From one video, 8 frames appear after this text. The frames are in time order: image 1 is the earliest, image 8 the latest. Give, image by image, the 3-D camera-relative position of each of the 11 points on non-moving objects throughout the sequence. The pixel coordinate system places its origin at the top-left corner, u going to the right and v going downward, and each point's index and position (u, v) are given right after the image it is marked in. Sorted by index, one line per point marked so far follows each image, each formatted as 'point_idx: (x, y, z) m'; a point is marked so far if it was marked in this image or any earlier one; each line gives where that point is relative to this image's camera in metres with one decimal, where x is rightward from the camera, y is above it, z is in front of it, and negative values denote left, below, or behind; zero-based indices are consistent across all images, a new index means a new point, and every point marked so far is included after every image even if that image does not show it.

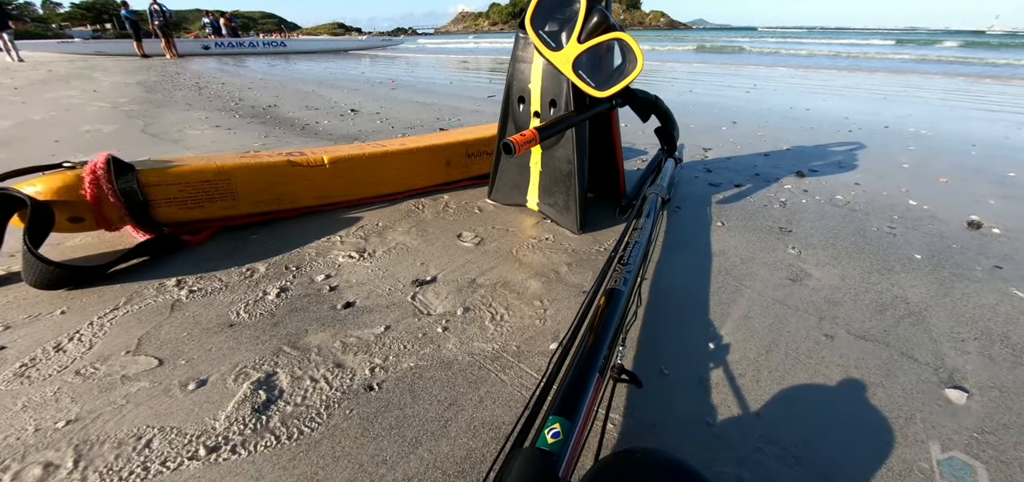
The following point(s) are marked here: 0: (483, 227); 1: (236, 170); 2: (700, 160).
0: (-0.1, +0.1, +1.8) m
1: (-1.1, +0.3, +1.7) m
2: (+1.2, +0.5, +2.9) m
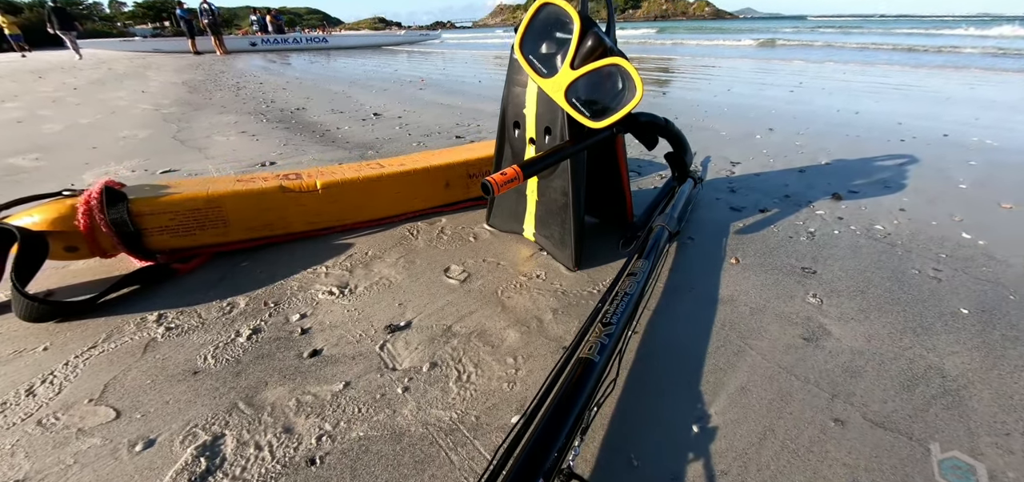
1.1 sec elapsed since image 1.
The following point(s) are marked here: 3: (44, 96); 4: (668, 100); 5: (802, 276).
0: (-0.2, -0.1, +1.7) m
1: (-1.1, +0.2, +1.7) m
2: (+1.3, +0.4, +2.7) m
3: (-5.8, +1.8, +5.4) m
4: (+1.8, +1.6, +5.0) m
5: (+1.1, -0.1, +1.7) m
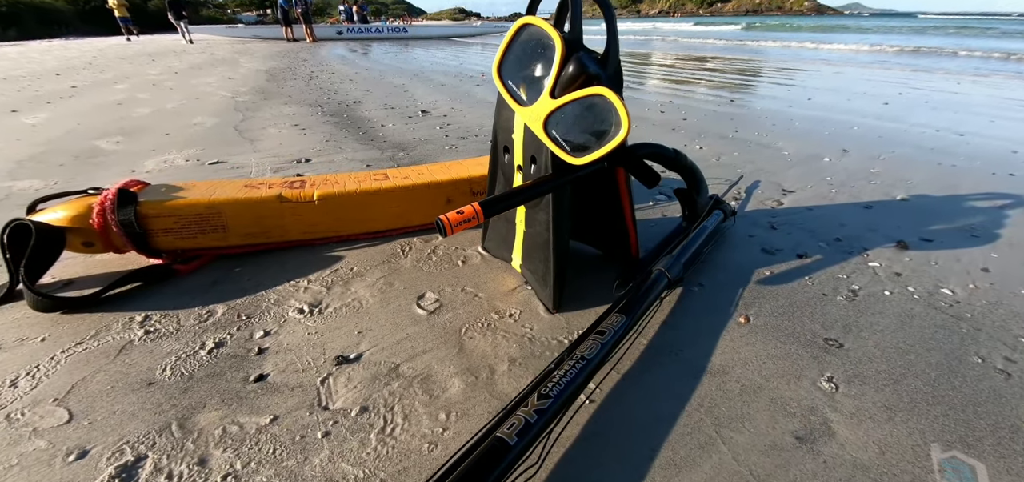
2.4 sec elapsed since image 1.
0: (-0.2, -0.2, +1.7) m
1: (-1.2, +0.1, +1.8) m
2: (+1.4, +0.2, +2.4) m
3: (-5.0, +2.2, +6.1) m
4: (+2.3, +1.3, +4.6) m
5: (+1.0, -0.3, +1.4) m
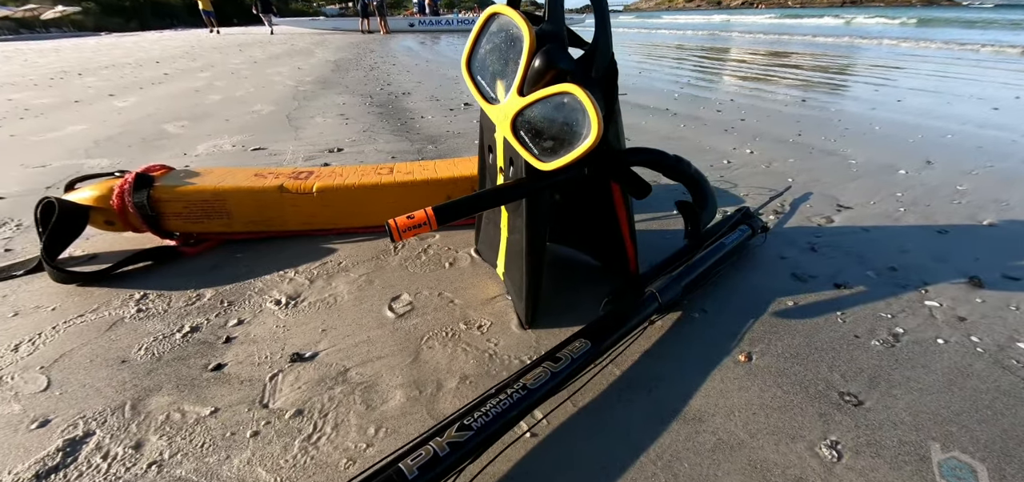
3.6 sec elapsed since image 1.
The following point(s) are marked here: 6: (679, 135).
0: (-0.3, -0.2, +1.6) m
1: (-1.2, +0.2, +1.8) m
2: (+1.4, +0.1, +2.1) m
3: (-4.2, +2.6, +6.6) m
4: (+2.7, +1.2, +4.1) m
5: (+0.9, -0.4, +1.2) m
6: (+1.3, +0.8, +3.5) m
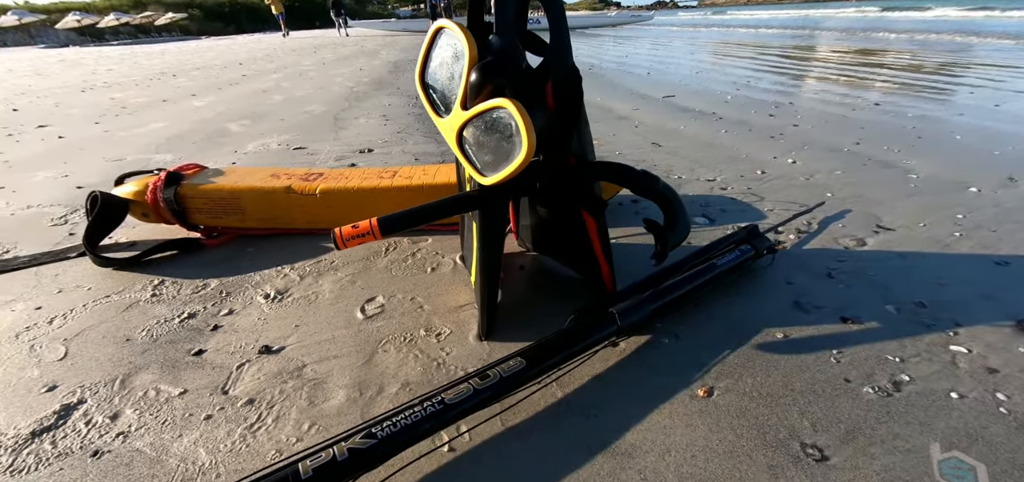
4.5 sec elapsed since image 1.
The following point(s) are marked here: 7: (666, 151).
0: (-0.4, -0.2, +1.6) m
1: (-1.2, +0.2, +2.0) m
2: (+1.4, 0.0, +1.9) m
3: (-3.4, +2.8, +7.1) m
4: (+3.0, +1.0, +3.6) m
5: (+0.7, -0.5, +1.1) m
6: (+1.5, +0.7, +3.3) m
7: (+1.1, +0.6, +3.1) m
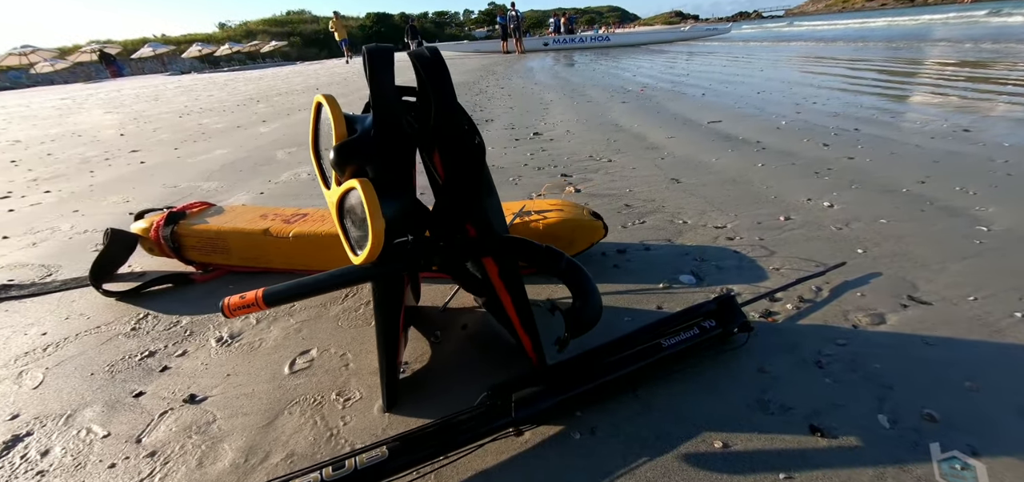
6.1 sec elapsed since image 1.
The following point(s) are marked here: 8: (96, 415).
0: (-0.6, -0.4, +1.6) m
1: (-1.4, +0.1, +2.1) m
2: (+1.1, -0.3, +1.5) m
3: (-2.6, +2.5, +7.6) m
4: (+3.1, +0.6, +3.0) m
5: (+0.3, -0.7, +0.9) m
6: (+1.6, +0.4, +2.9) m
7: (+1.1, +0.3, +2.8) m
8: (-1.4, -0.6, +1.5) m
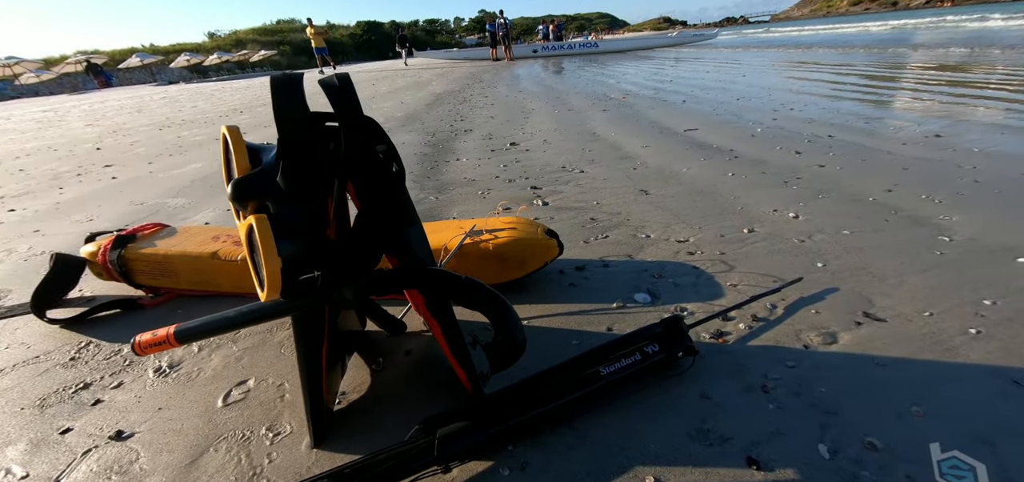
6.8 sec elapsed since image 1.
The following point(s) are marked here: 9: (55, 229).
0: (-0.8, -0.5, +1.6) m
1: (-1.6, -0.1, +2.1) m
2: (+0.9, -0.4, +1.5) m
3: (-2.9, +2.3, +7.6) m
4: (+2.9, +0.6, +3.0) m
5: (+0.1, -0.8, +0.8) m
6: (+1.3, +0.3, +2.9) m
7: (+0.9, +0.3, +2.8) m
8: (-1.6, -0.7, +1.4) m
9: (-3.3, +0.1, +3.2) m
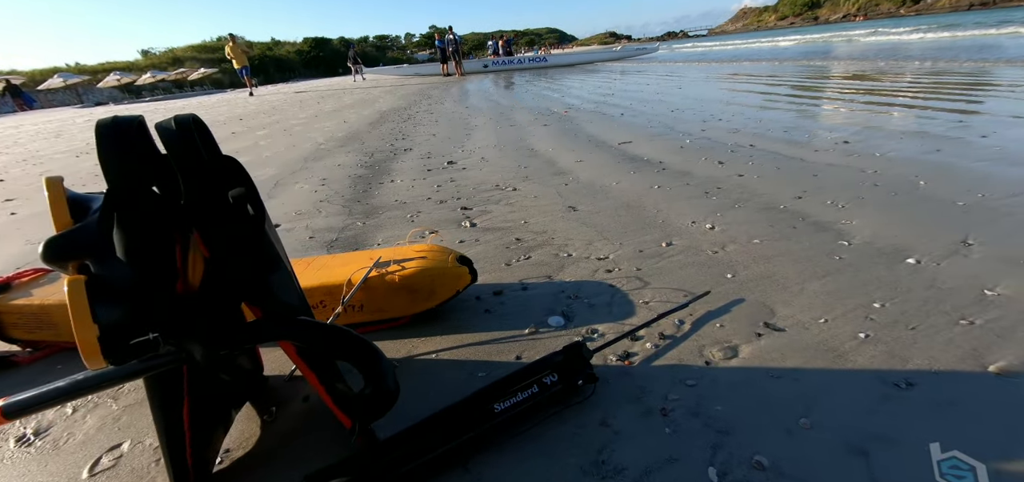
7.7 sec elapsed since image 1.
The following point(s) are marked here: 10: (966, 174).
0: (-1.2, -0.6, +1.4) m
1: (-1.9, -0.3, +1.9) m
2: (+0.6, -0.4, +1.5) m
3: (-3.8, +1.9, +7.3) m
4: (+2.4, +0.6, +3.2) m
5: (-0.1, -0.9, +0.8) m
6: (+0.9, +0.2, +2.9) m
7: (+0.4, +0.1, +2.8) m
8: (-1.9, -0.9, +1.2) m
9: (-3.7, -0.2, +2.9) m
10: (+2.8, +0.5, +2.7) m
